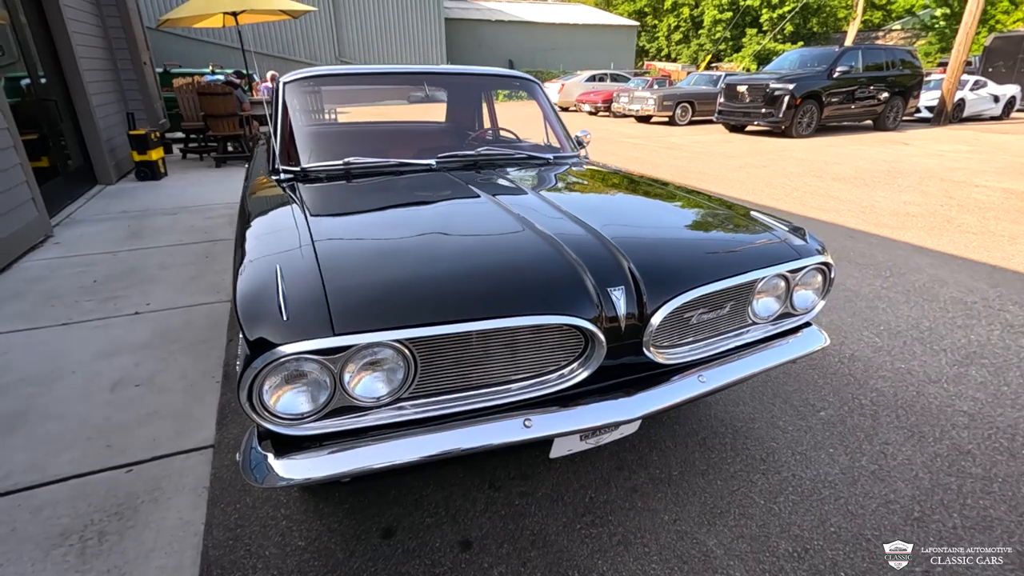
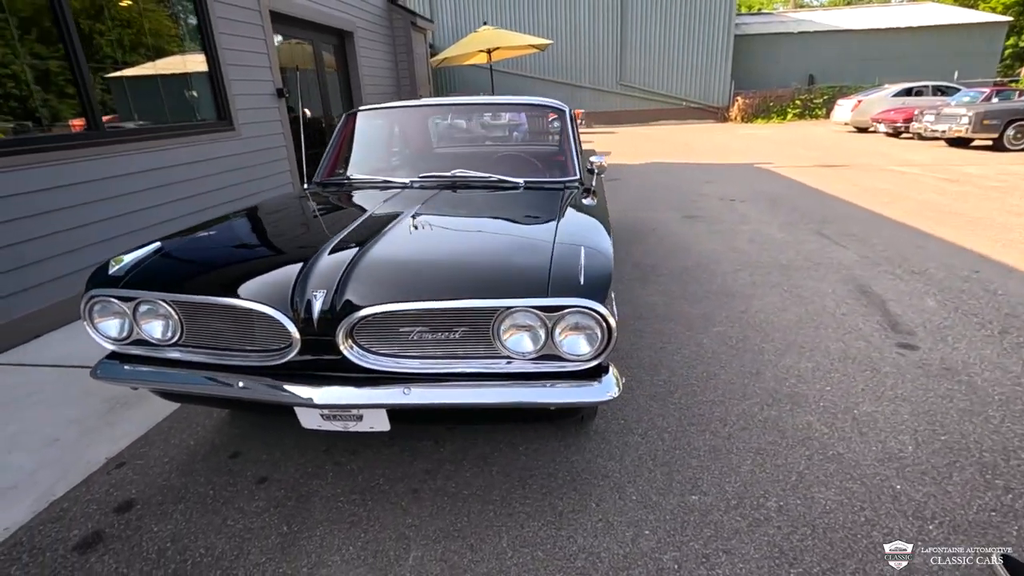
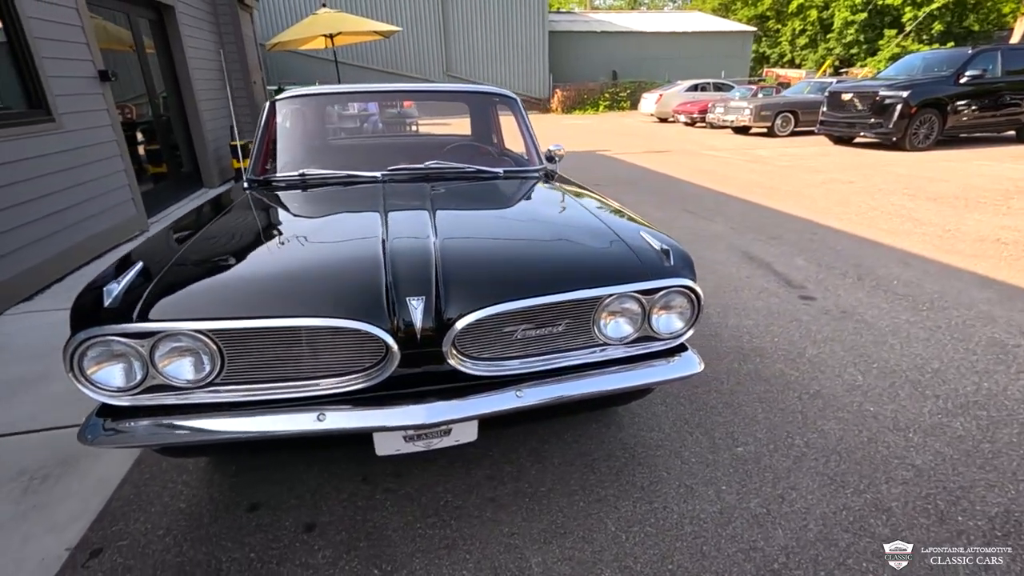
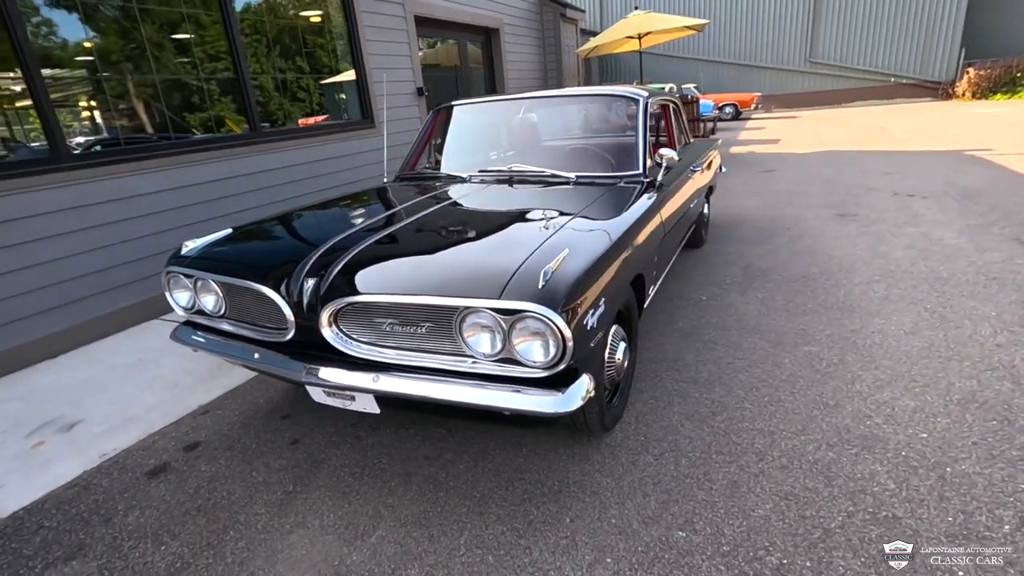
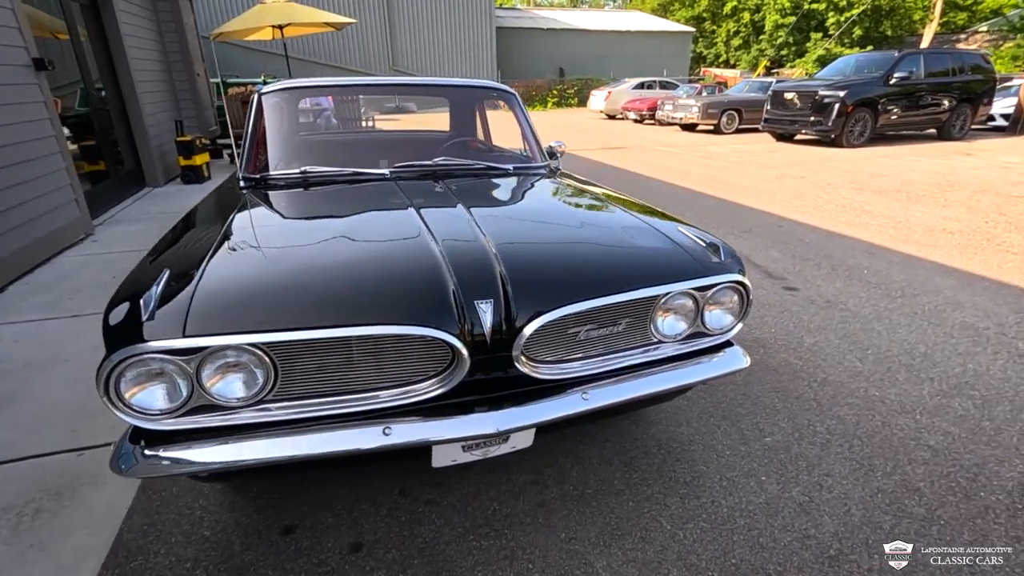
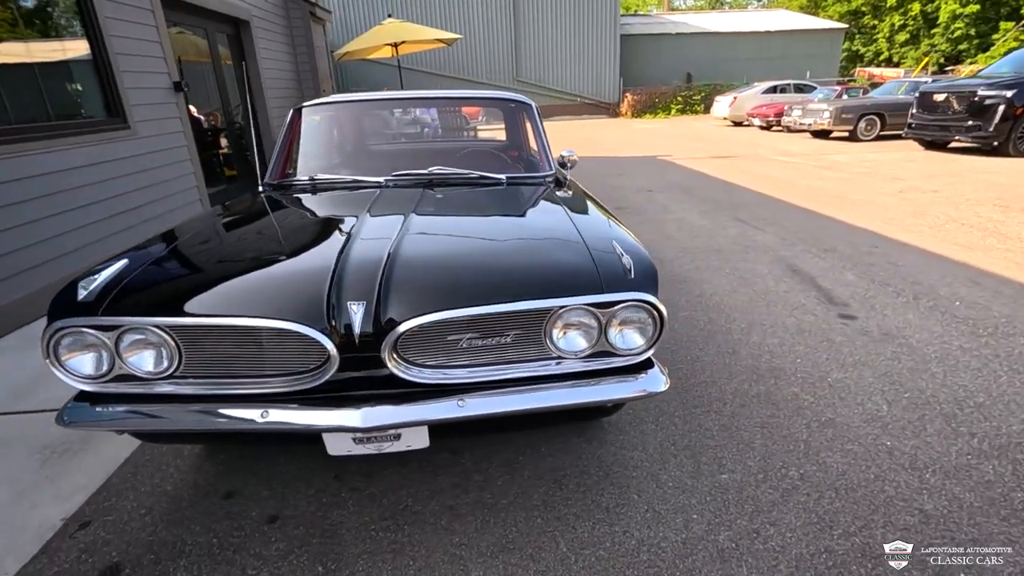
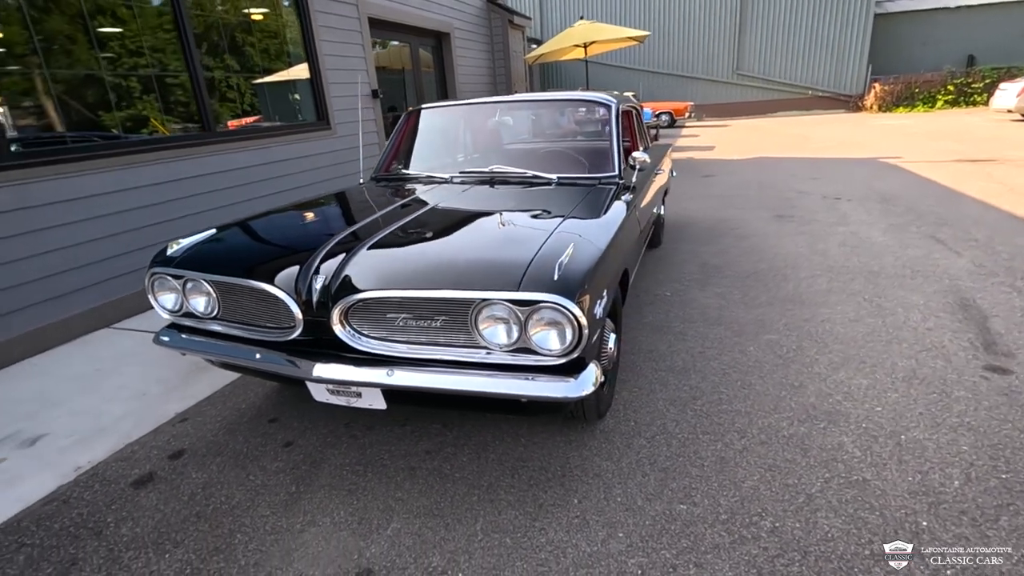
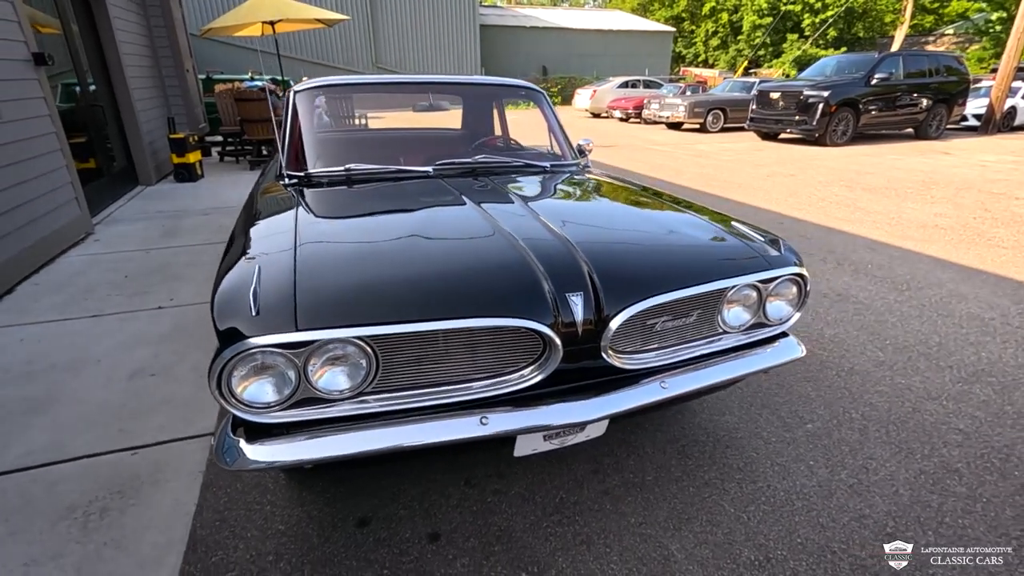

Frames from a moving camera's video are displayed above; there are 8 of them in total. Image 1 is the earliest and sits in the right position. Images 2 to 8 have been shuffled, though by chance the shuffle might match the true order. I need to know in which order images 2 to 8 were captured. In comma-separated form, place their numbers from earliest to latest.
8, 5, 3, 6, 2, 7, 4
